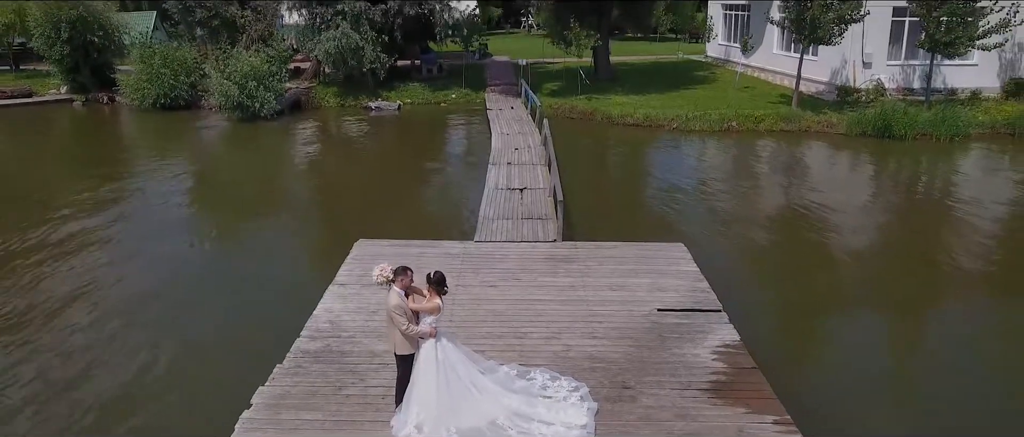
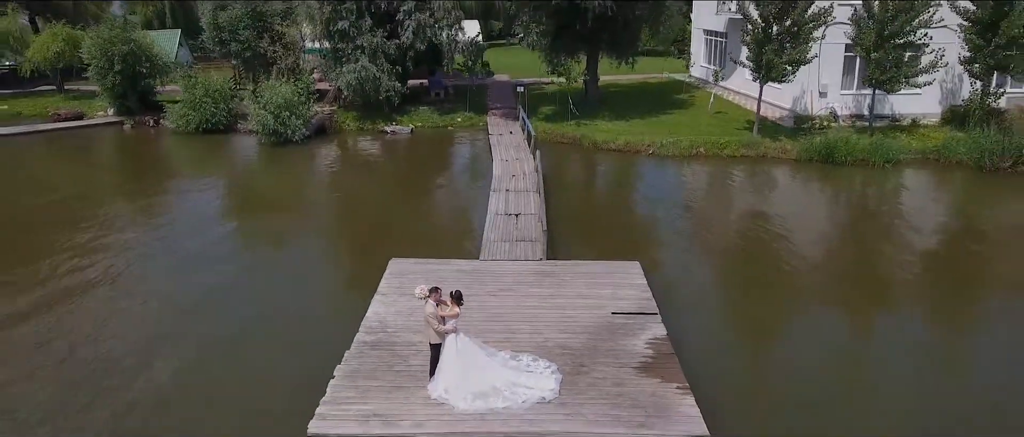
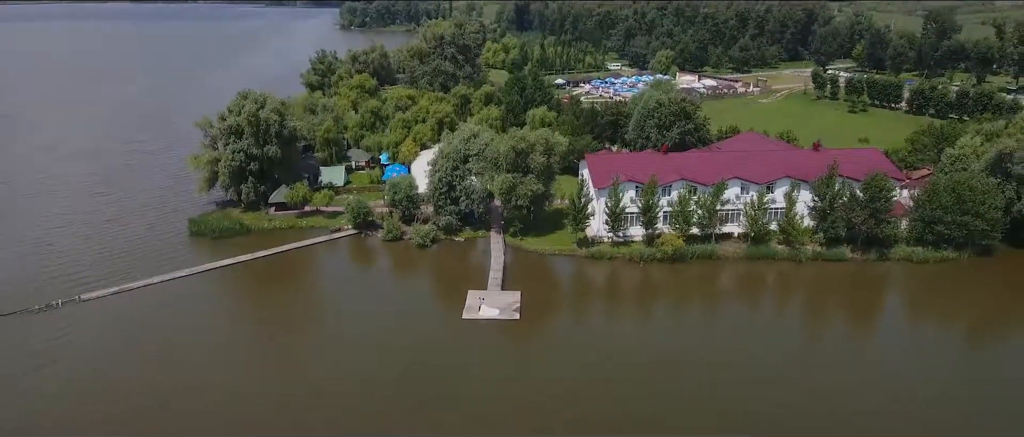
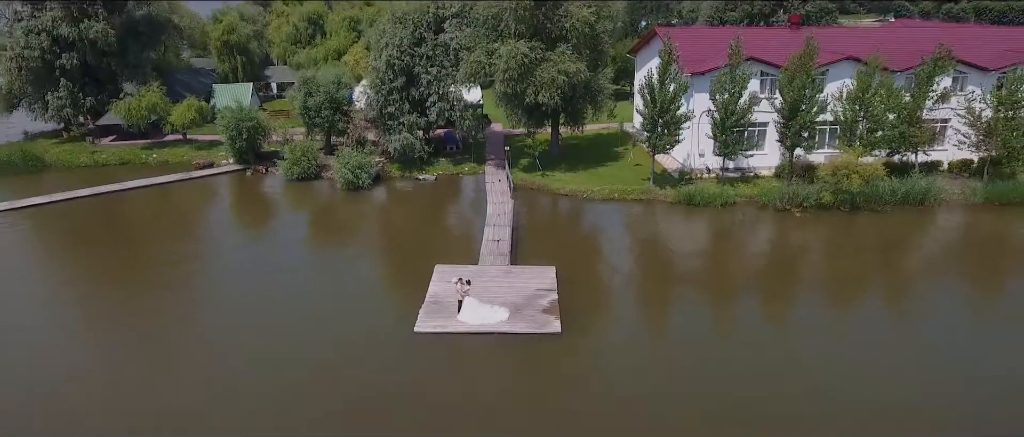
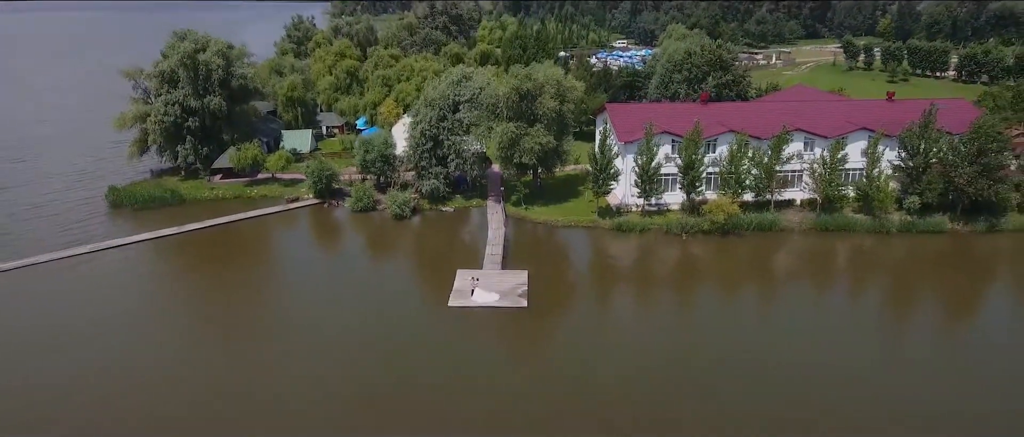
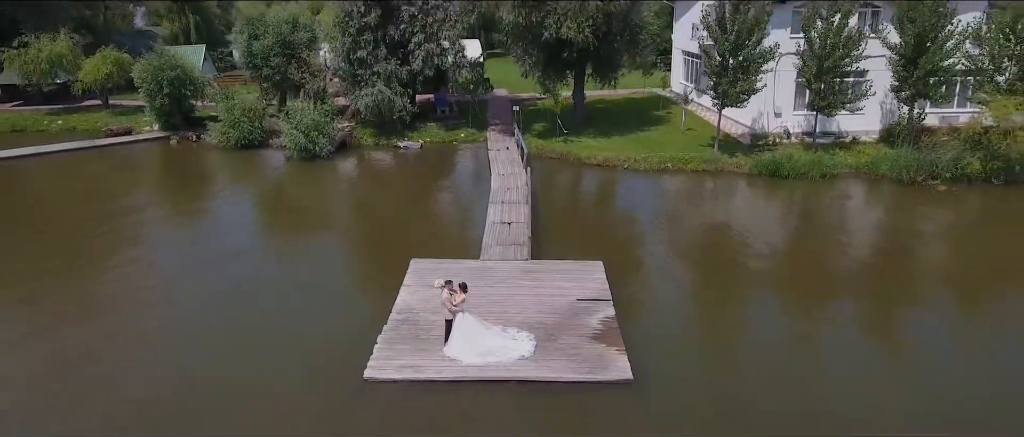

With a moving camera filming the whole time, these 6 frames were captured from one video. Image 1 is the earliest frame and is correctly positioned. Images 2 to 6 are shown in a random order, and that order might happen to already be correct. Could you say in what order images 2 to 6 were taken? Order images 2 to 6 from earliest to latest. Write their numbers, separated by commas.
2, 6, 4, 5, 3
